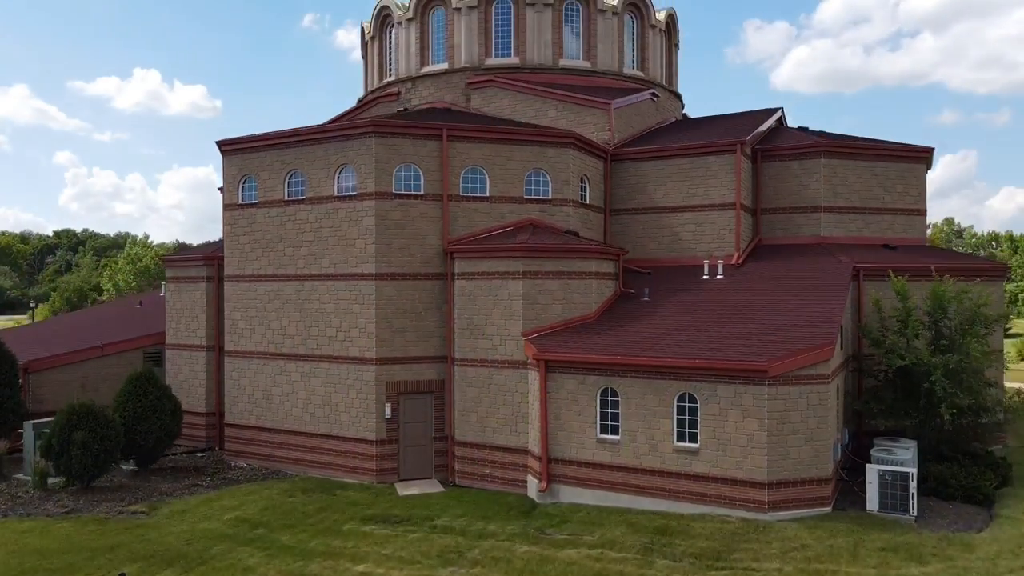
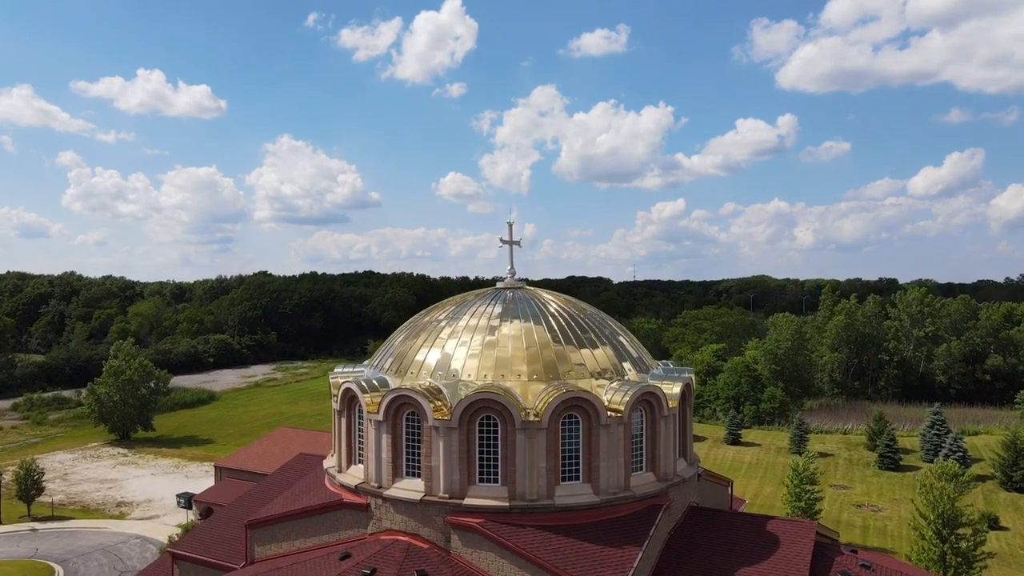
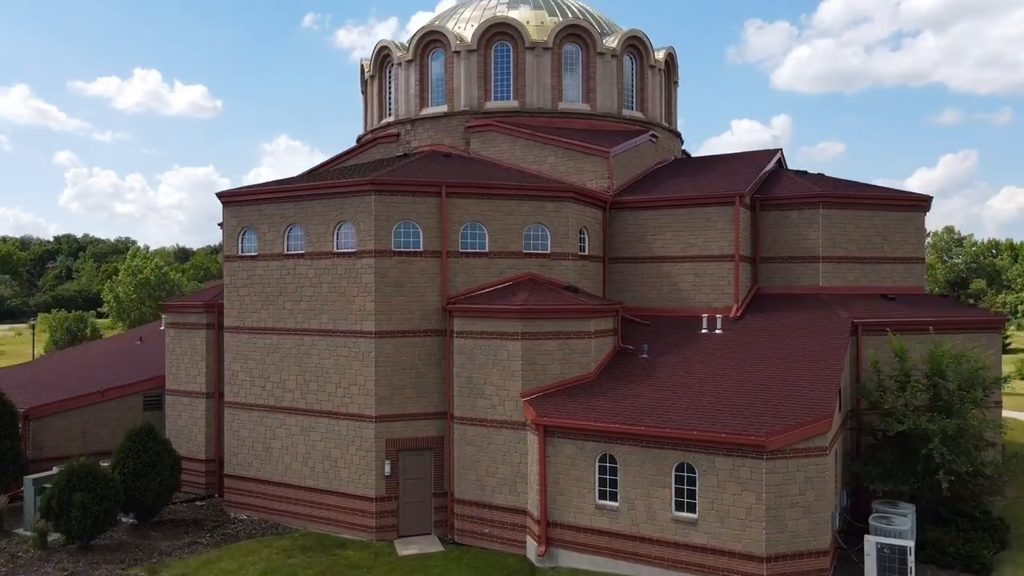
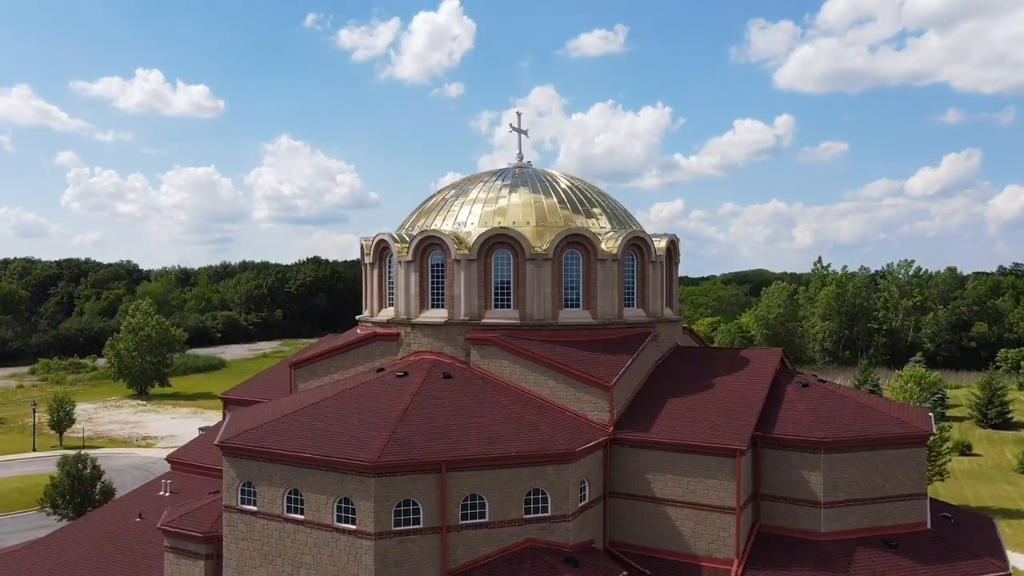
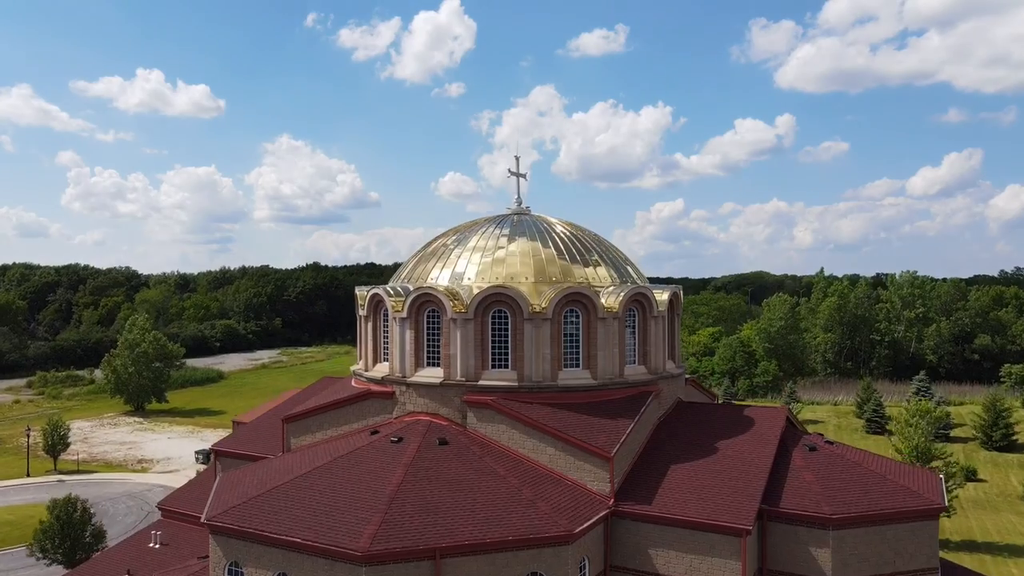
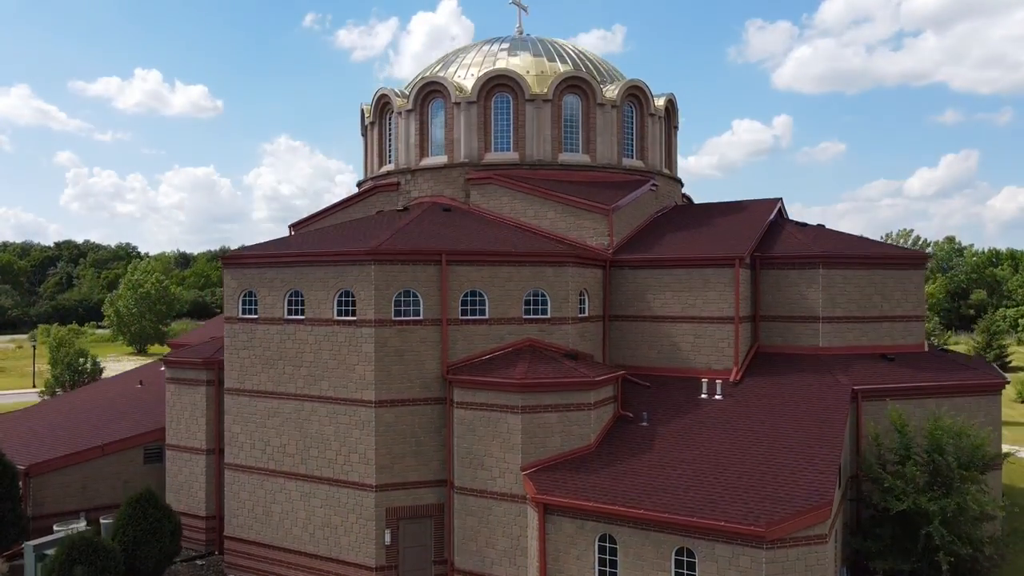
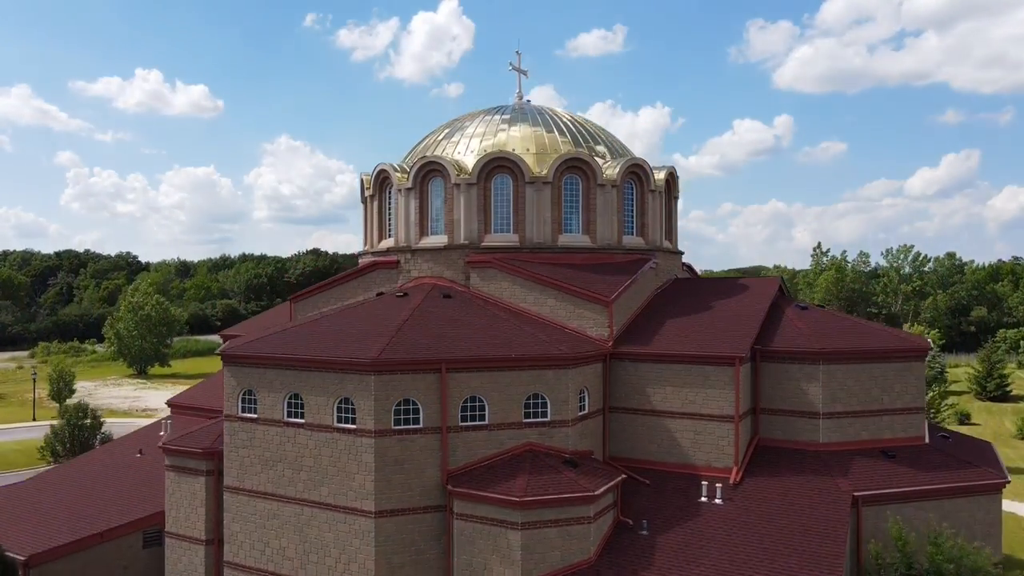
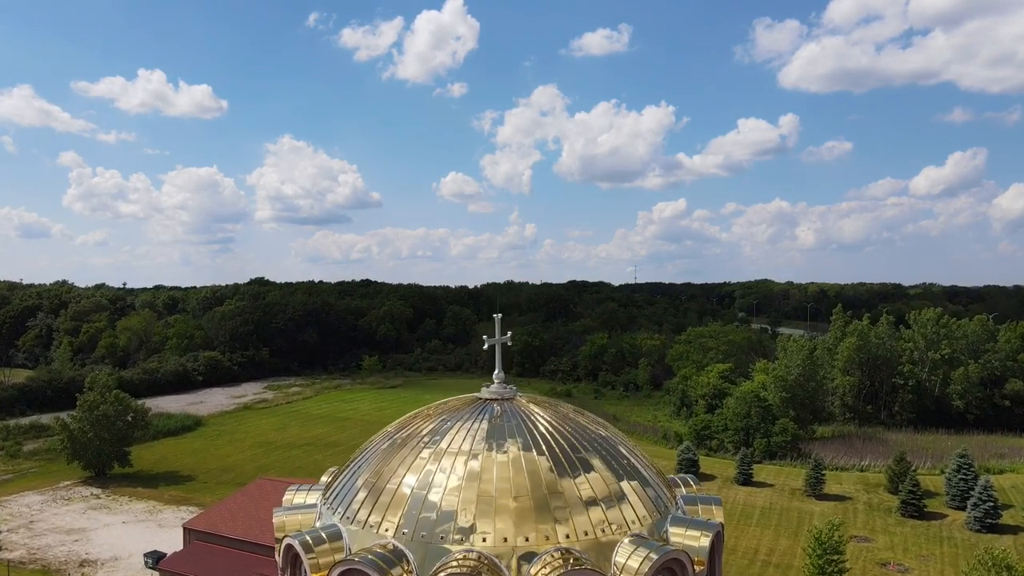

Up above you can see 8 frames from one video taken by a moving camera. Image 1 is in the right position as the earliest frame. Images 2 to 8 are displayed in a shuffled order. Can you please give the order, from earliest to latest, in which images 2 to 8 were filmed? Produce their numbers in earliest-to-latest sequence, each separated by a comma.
3, 6, 7, 4, 5, 2, 8
